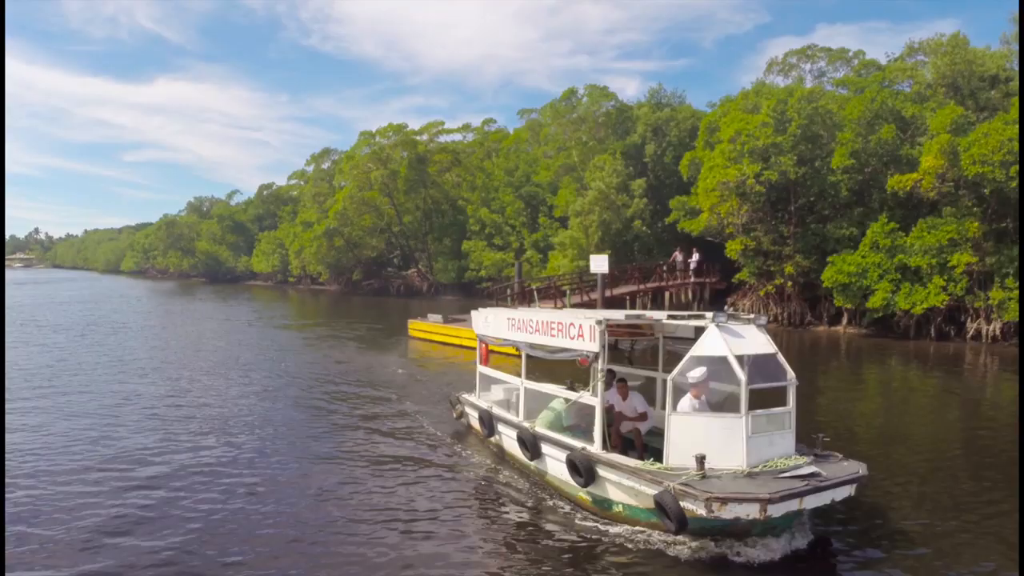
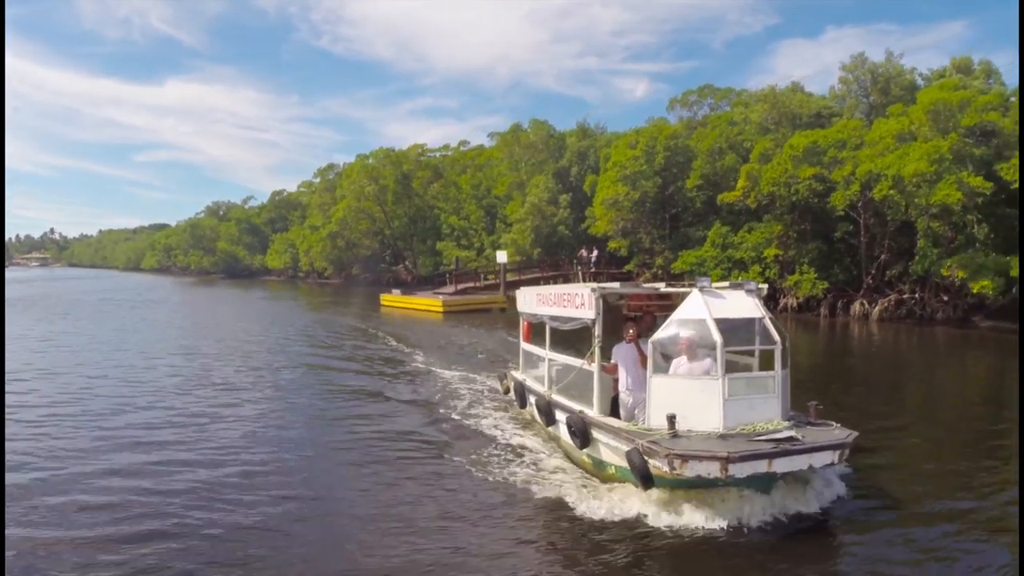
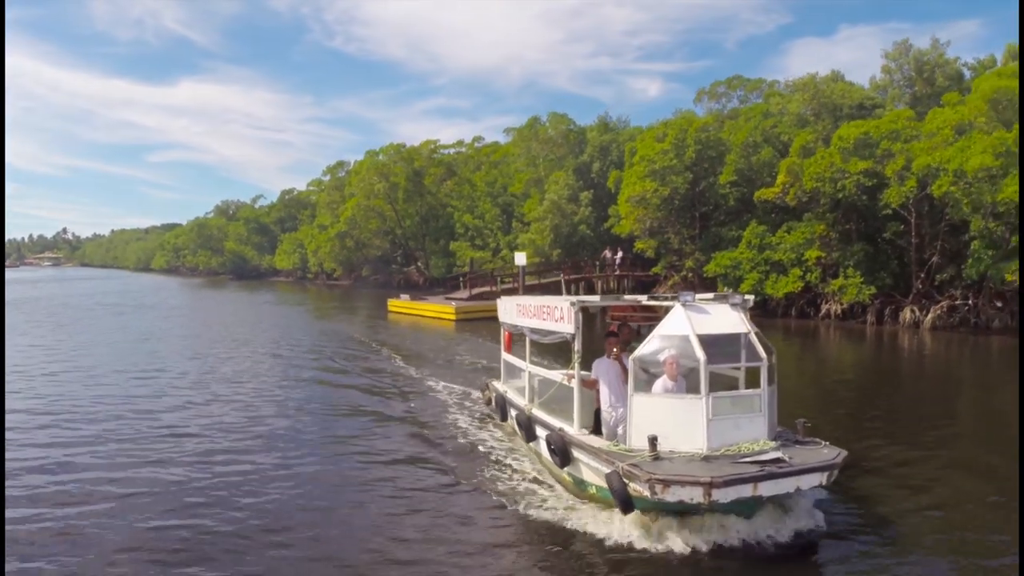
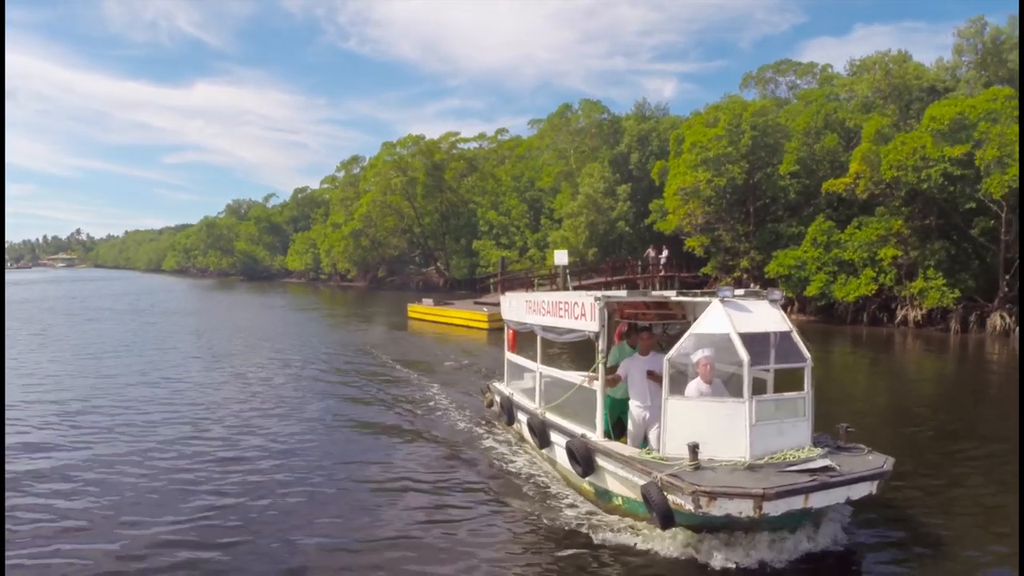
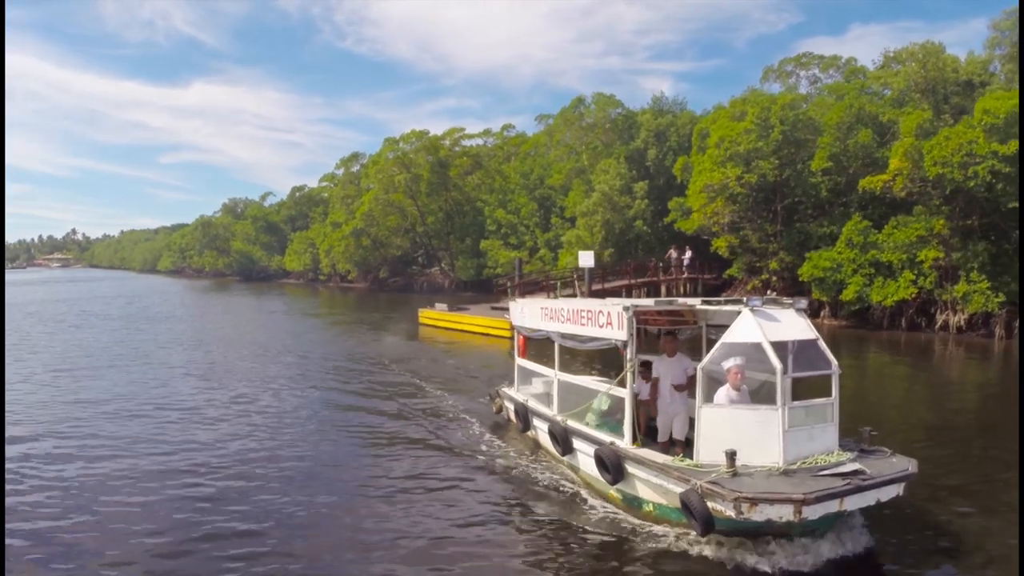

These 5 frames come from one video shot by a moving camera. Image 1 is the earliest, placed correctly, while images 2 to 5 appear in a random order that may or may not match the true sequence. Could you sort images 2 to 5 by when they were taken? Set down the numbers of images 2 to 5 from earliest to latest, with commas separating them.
5, 4, 3, 2
